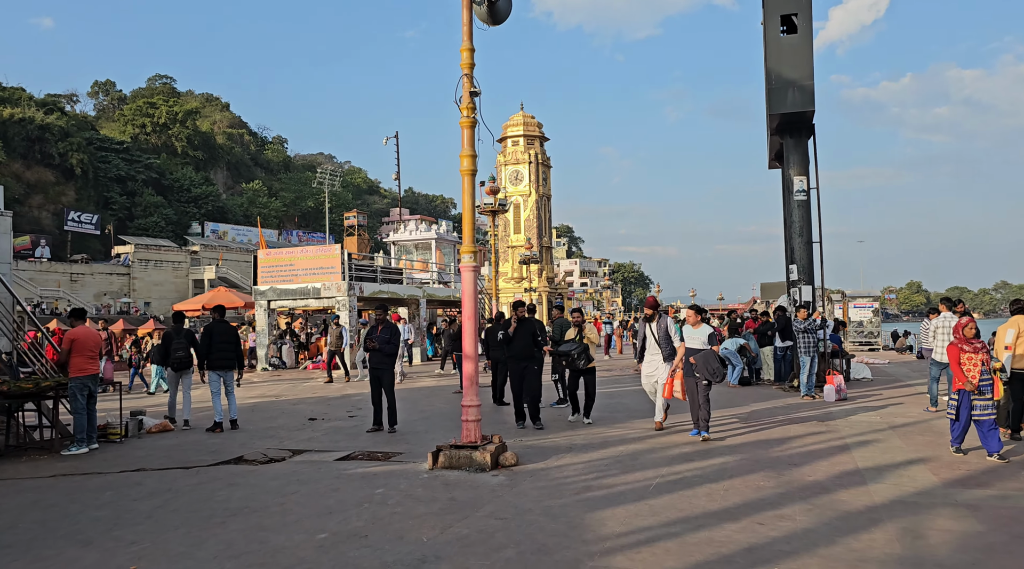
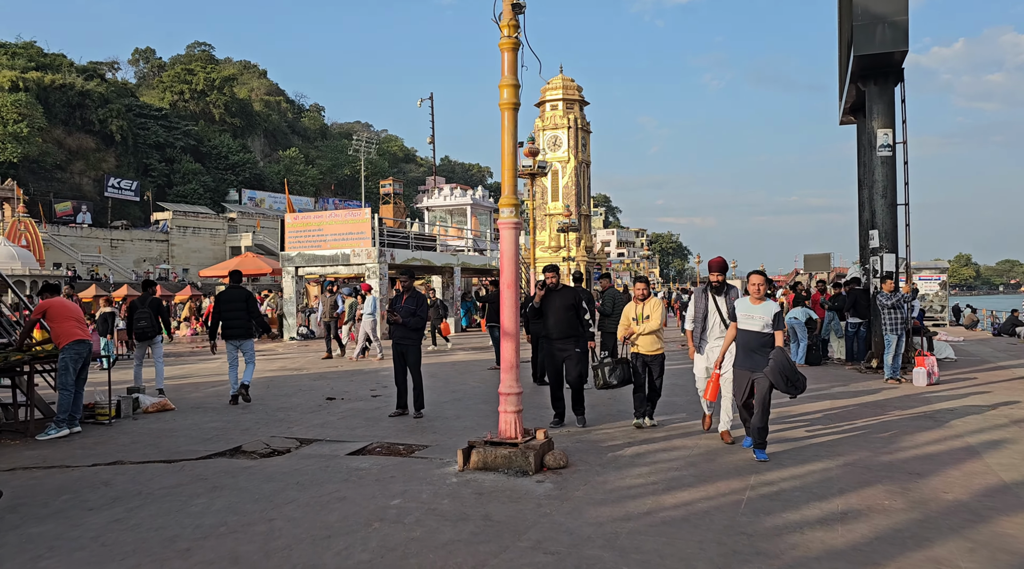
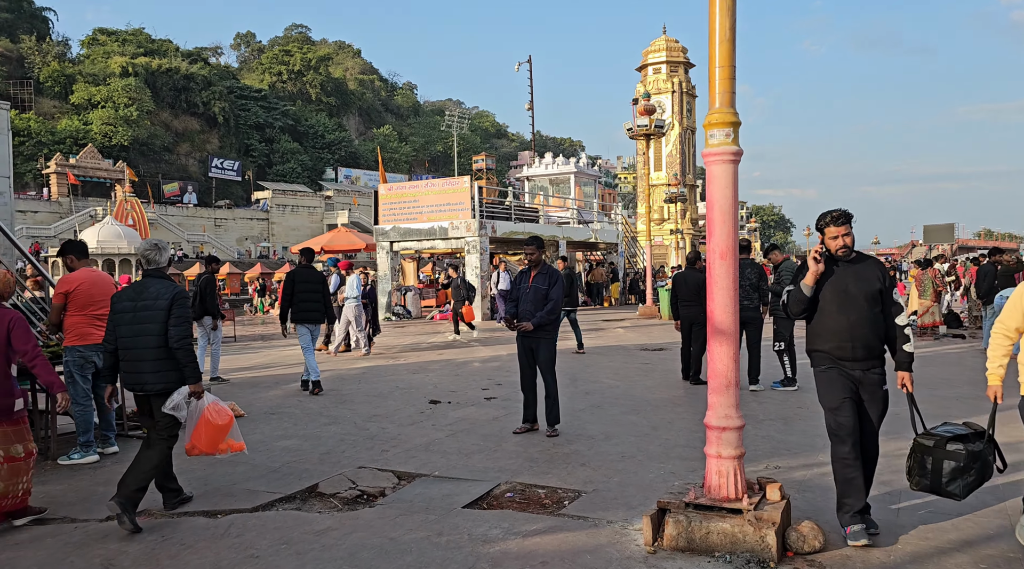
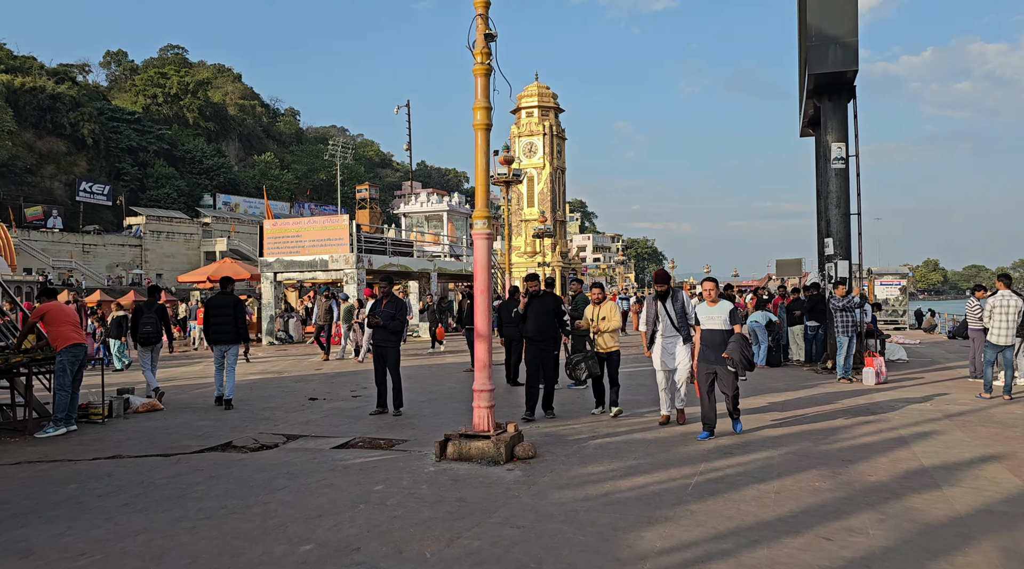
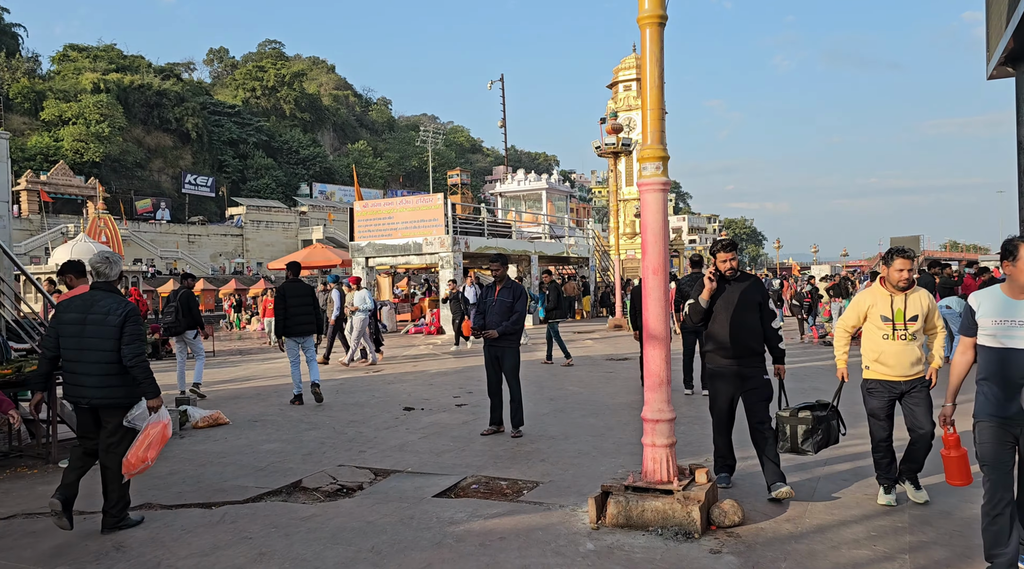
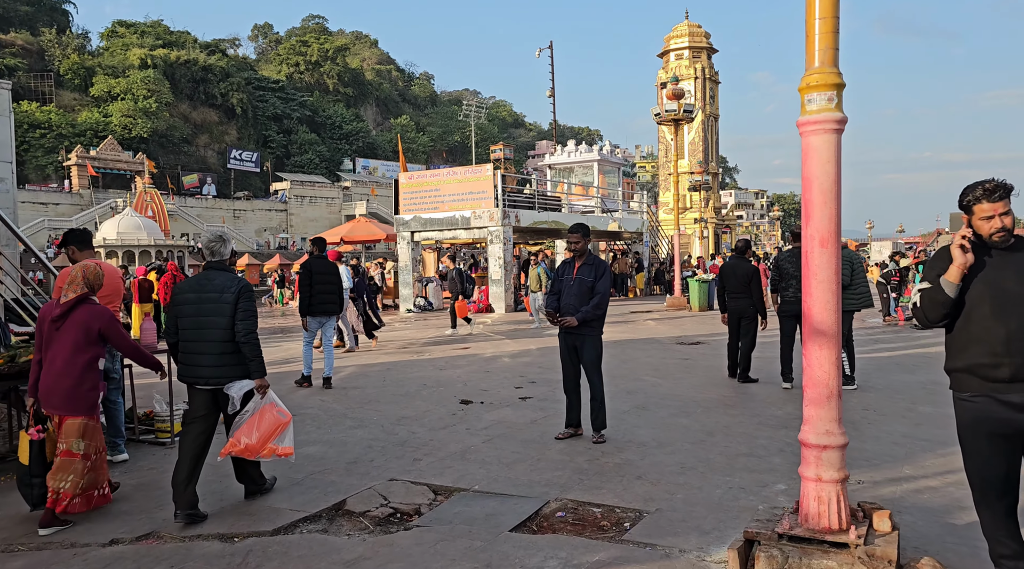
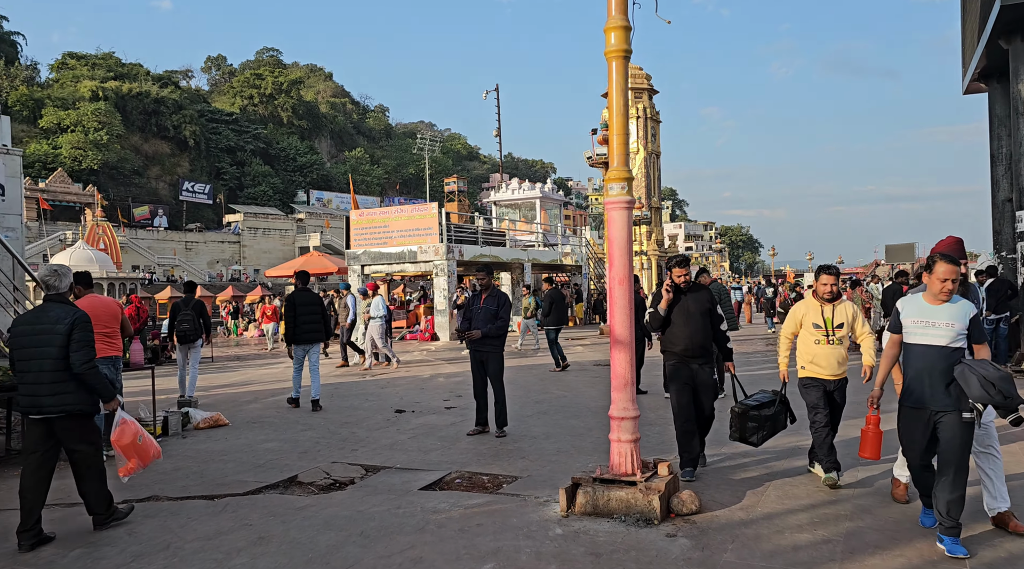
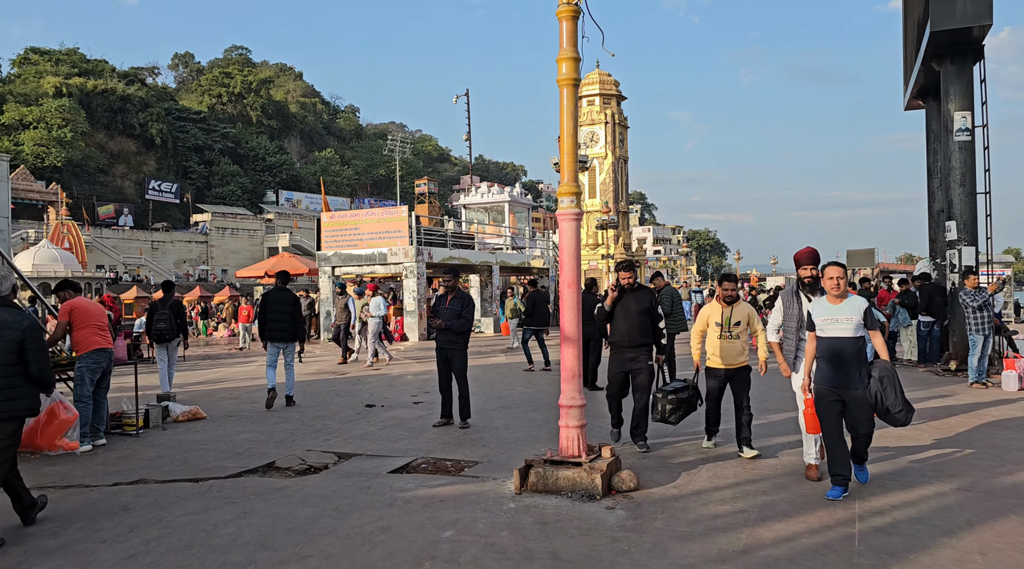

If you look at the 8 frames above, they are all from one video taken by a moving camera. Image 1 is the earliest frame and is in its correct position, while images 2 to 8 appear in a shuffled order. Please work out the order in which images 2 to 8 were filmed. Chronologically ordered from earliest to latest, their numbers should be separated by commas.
4, 2, 8, 7, 5, 3, 6
